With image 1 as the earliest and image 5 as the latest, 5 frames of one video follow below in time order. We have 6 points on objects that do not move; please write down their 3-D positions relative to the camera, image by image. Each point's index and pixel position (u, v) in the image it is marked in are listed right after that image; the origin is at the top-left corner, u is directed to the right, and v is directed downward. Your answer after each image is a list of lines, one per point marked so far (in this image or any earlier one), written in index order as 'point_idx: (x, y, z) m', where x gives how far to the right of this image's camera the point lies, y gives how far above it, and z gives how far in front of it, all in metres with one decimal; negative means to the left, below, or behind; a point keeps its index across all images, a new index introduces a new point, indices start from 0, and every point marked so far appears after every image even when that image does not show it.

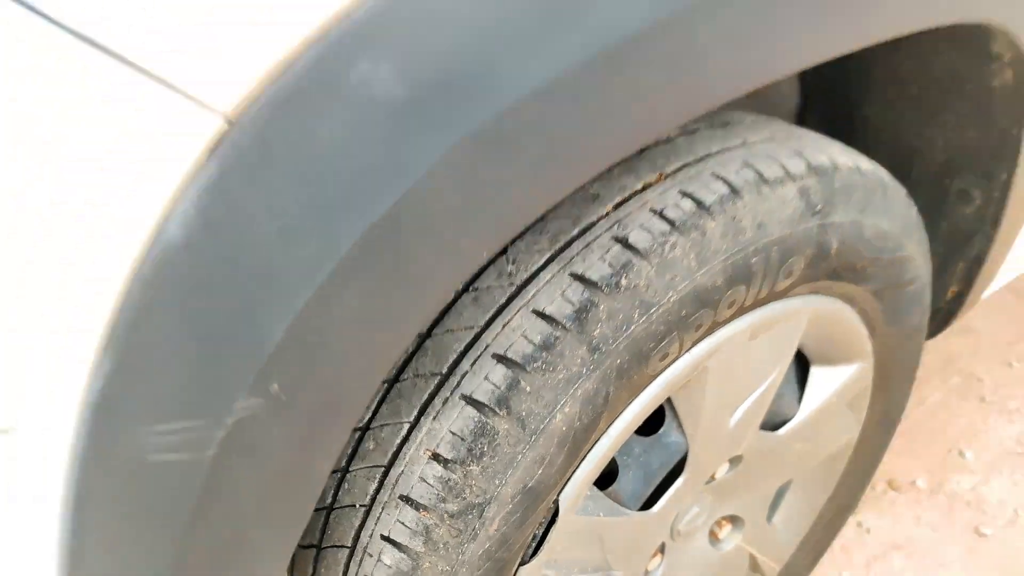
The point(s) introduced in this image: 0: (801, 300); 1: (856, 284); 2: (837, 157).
0: (+0.2, 0.0, +0.5) m
1: (+0.3, 0.0, +0.6) m
2: (+0.2, +0.1, +0.5) m
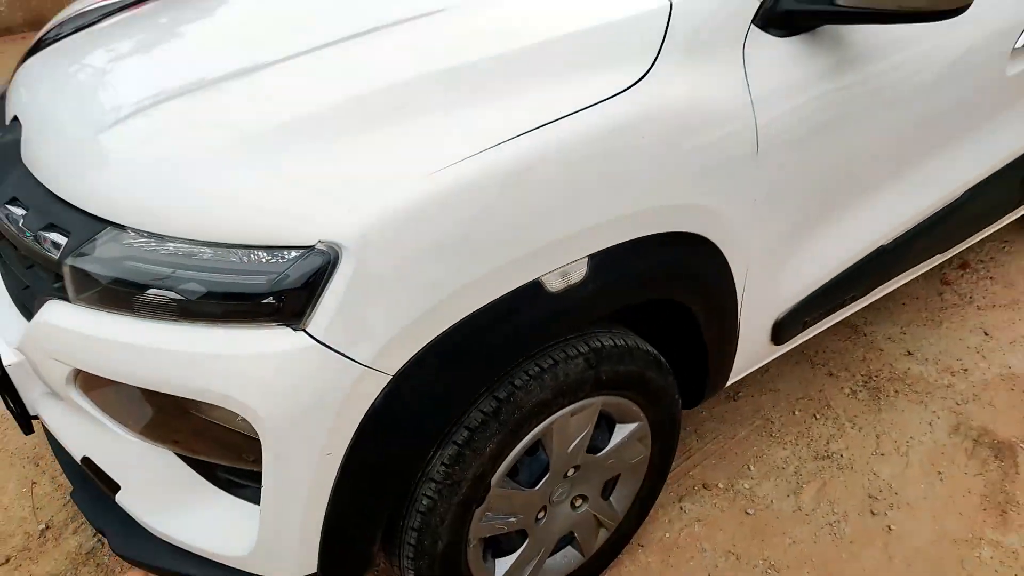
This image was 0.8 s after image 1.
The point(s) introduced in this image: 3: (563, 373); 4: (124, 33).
0: (+0.2, -0.2, +1.3) m
1: (+0.2, -0.2, +1.3) m
2: (+0.2, -0.1, +1.3) m
3: (+0.1, -0.1, +1.2) m
4: (-0.8, +0.5, +1.5) m
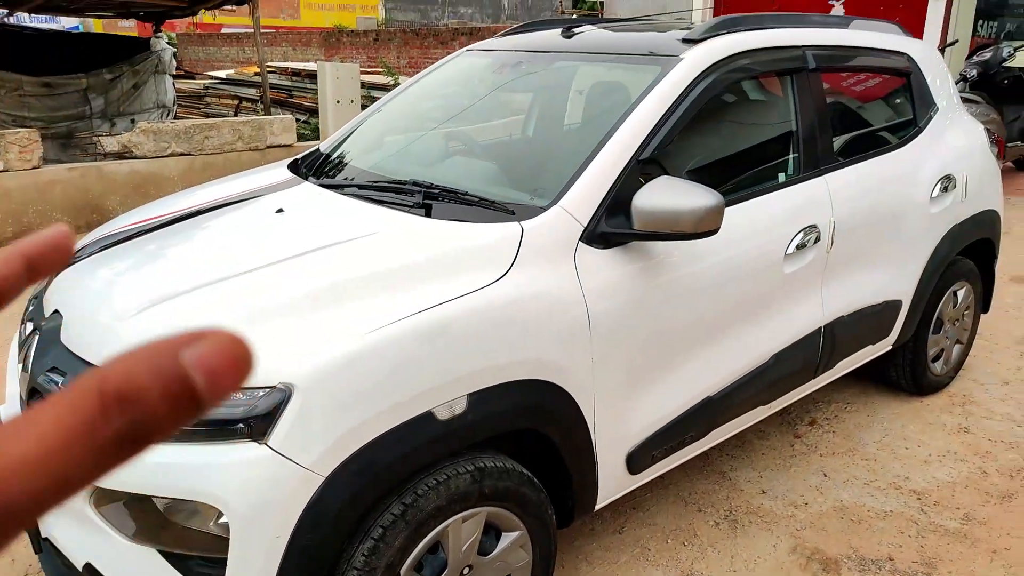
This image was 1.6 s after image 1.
0: (-0.1, -0.5, +1.7) m
1: (0.0, -0.5, +1.8) m
2: (-0.1, -0.4, +1.8) m
3: (-0.1, -0.5, +1.7) m
4: (-1.0, +0.1, +2.1) m
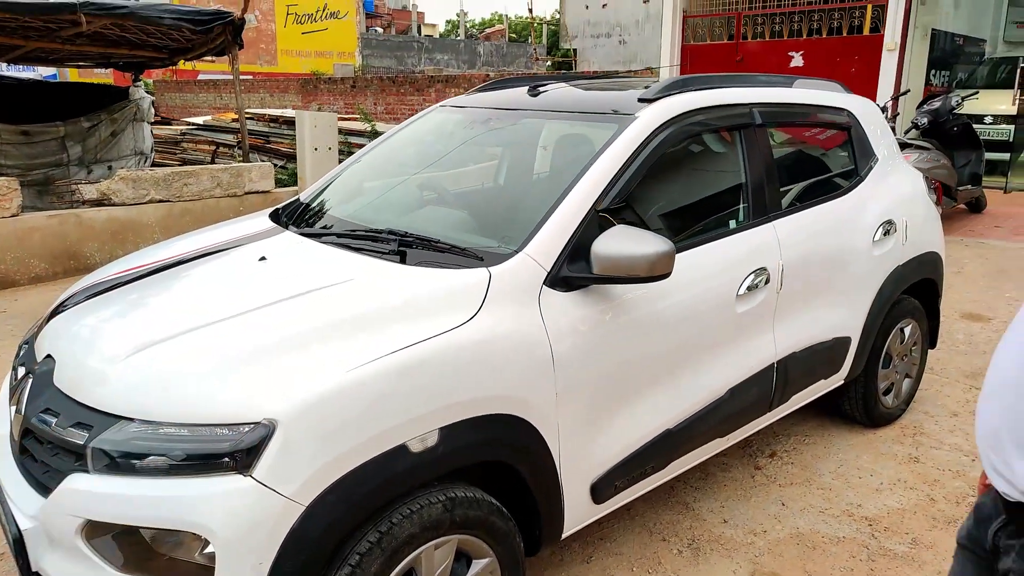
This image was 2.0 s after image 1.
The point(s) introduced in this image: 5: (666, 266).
0: (-0.1, -0.6, +1.9) m
1: (-0.1, -0.6, +1.9) m
2: (-0.1, -0.5, +1.9) m
3: (-0.2, -0.6, +1.8) m
4: (-1.1, 0.0, +2.2) m
5: (+0.4, +0.1, +2.0) m
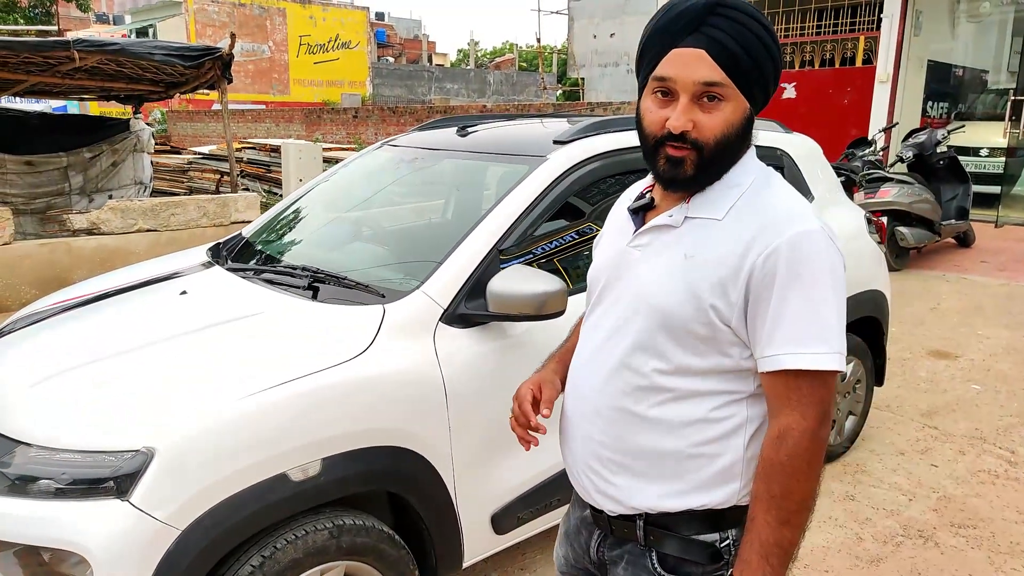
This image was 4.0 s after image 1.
0: (-0.5, -0.7, +1.9) m
1: (-0.4, -0.7, +2.0) m
2: (-0.4, -0.6, +2.0) m
3: (-0.5, -0.7, +1.9) m
4: (-1.4, -0.1, +2.3) m
5: (+0.1, 0.0, +2.1) m
